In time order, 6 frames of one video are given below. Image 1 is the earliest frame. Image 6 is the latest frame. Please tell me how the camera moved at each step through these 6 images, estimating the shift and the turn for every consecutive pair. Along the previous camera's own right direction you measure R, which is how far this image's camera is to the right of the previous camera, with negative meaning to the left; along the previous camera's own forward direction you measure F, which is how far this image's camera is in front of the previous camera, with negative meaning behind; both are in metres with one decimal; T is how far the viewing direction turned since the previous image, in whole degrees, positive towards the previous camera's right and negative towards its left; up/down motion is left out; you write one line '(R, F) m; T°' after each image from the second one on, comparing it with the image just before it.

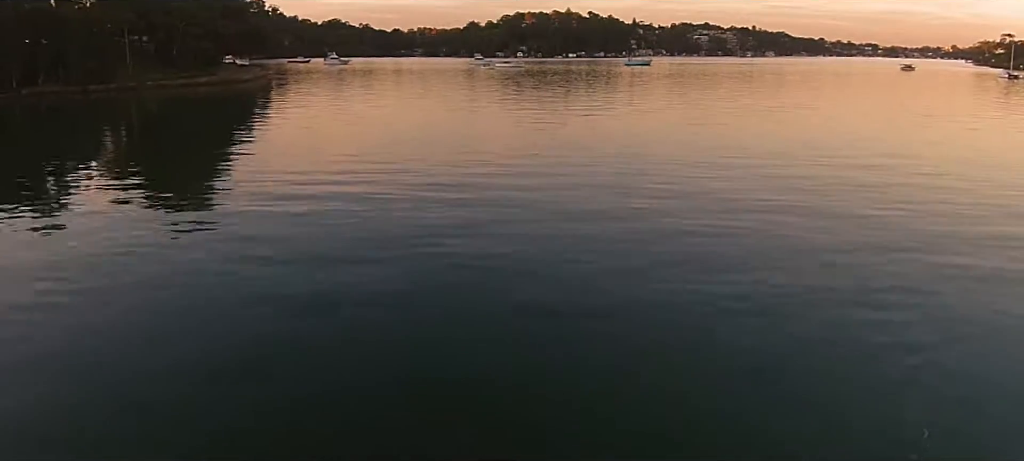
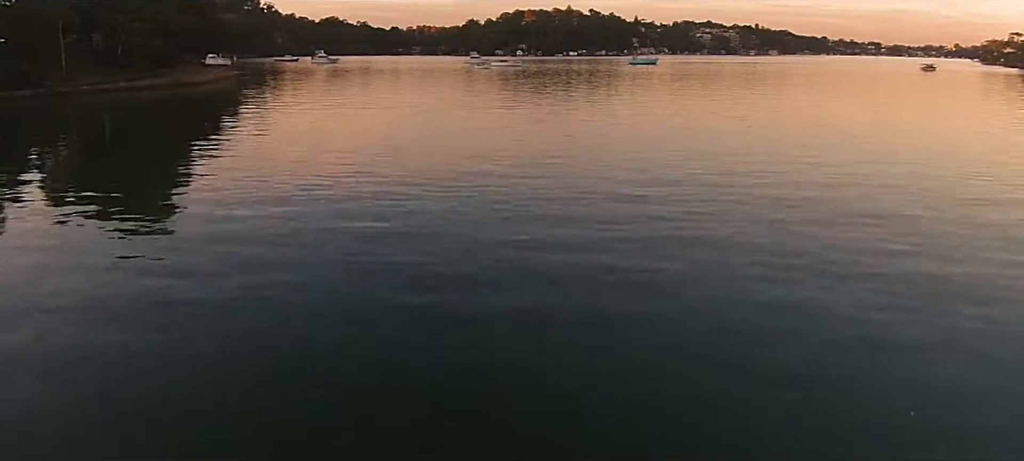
(+0.2, +3.4) m; 0°
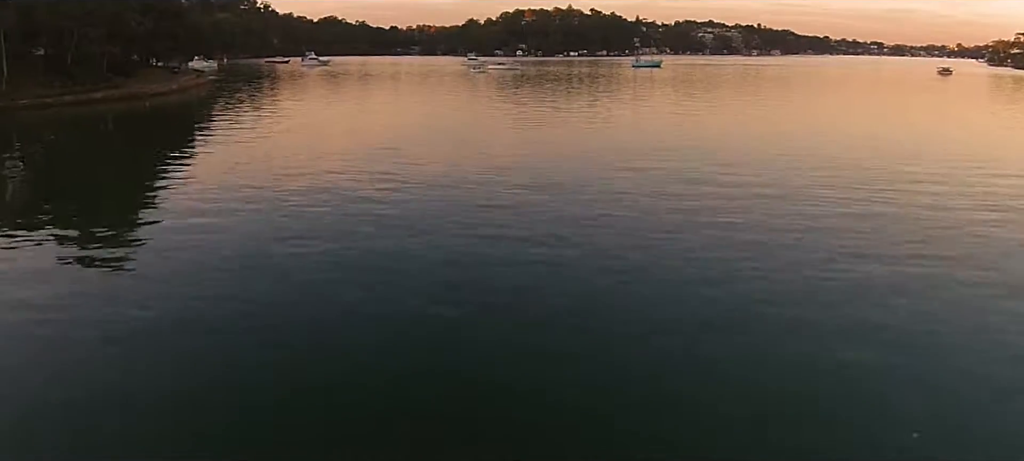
(+0.1, +2.4) m; 0°
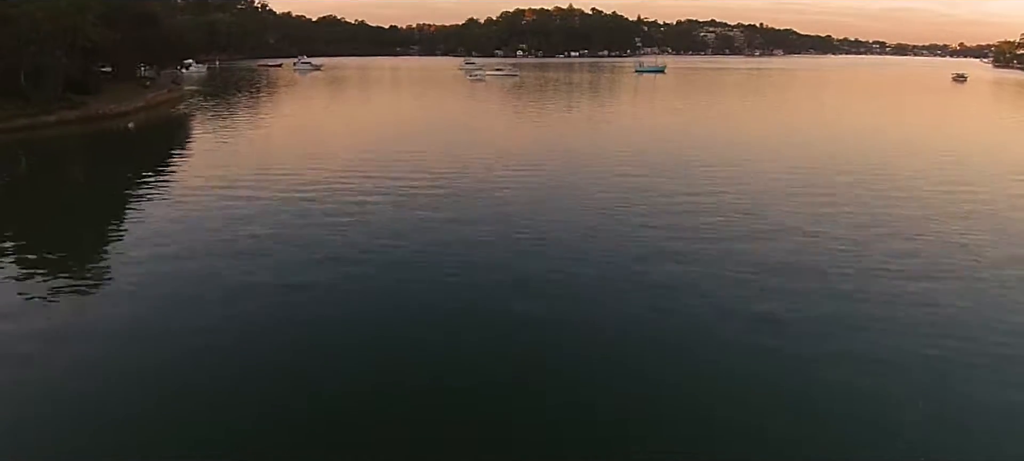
(+0.1, +1.9) m; 0°
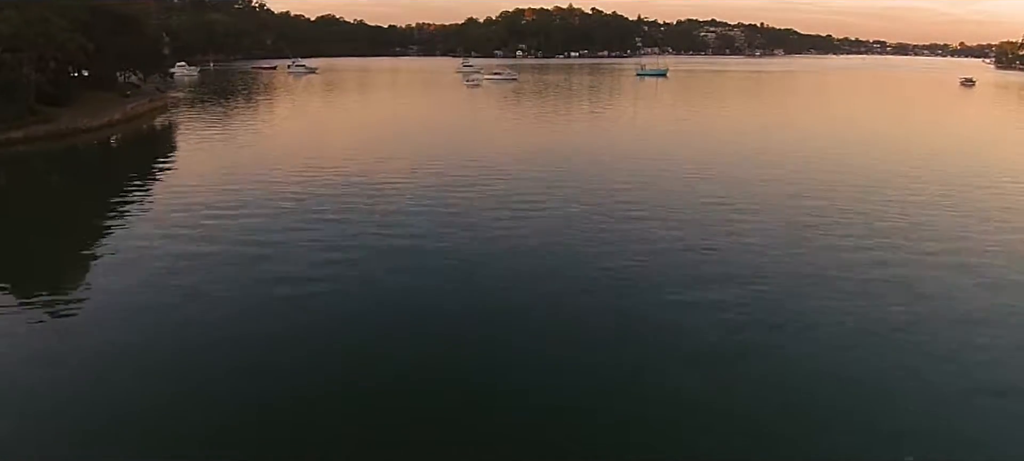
(+0.1, +1.3) m; 0°
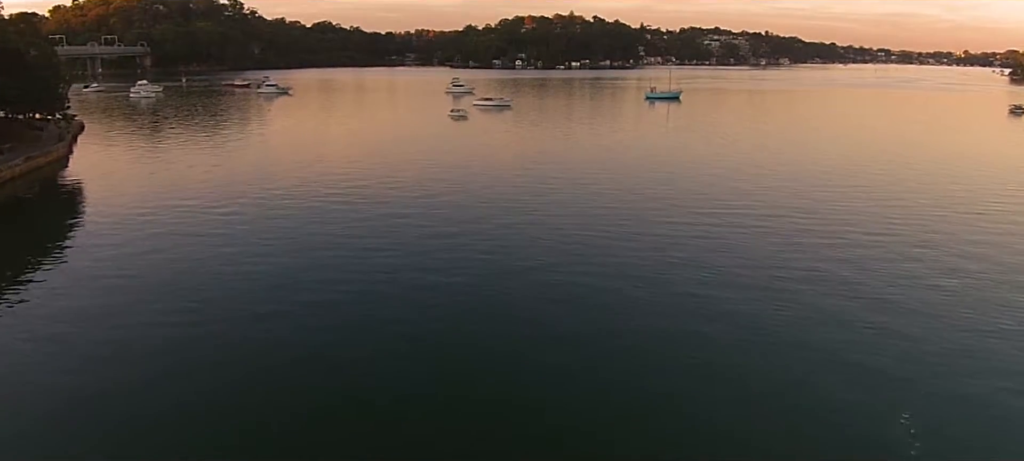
(+0.5, +6.3) m; 0°
